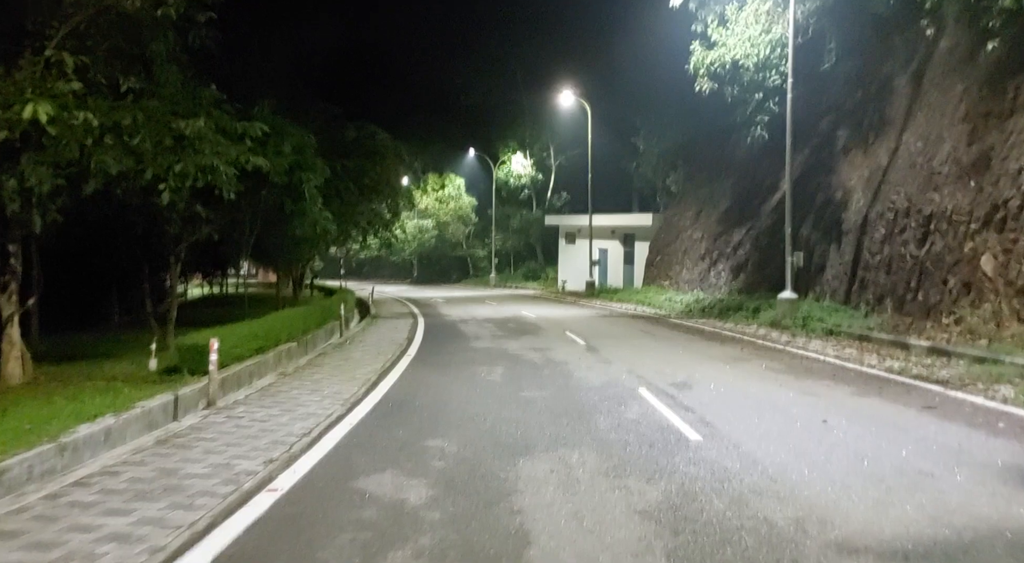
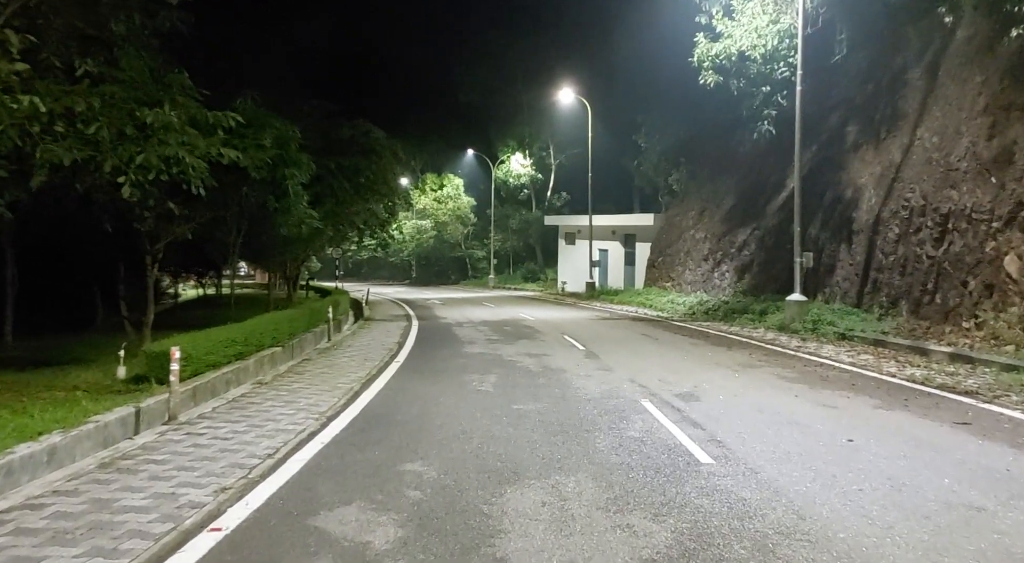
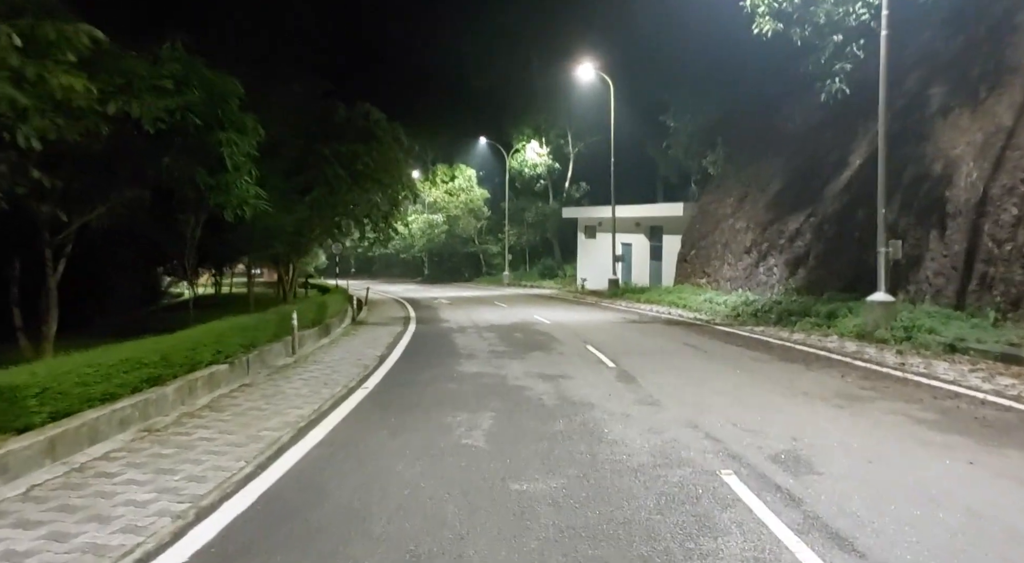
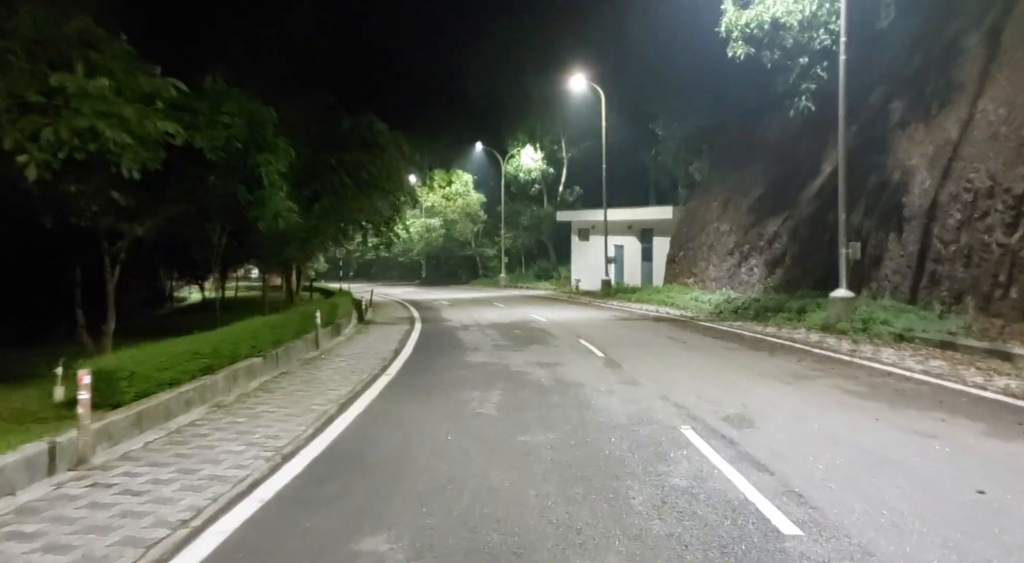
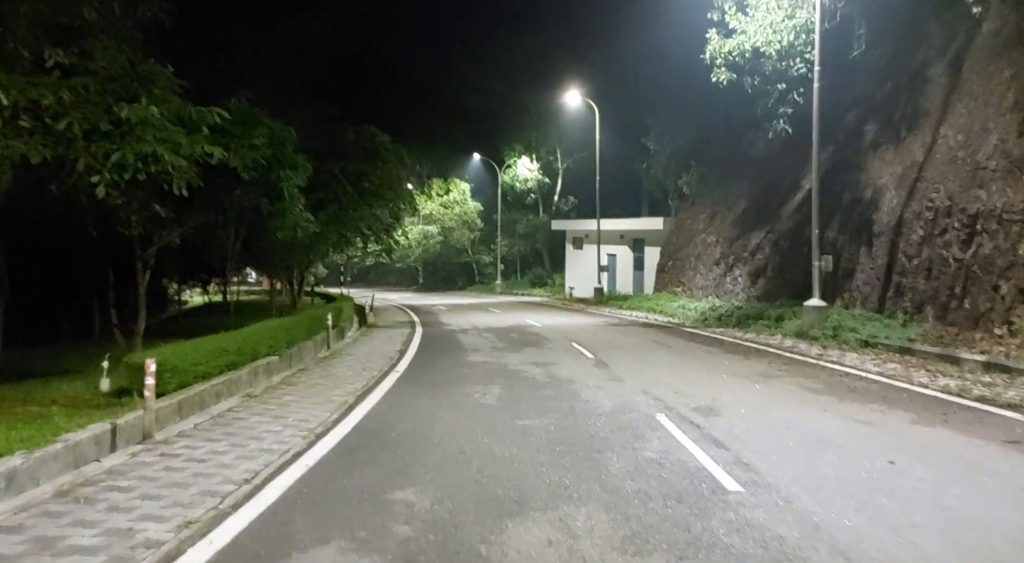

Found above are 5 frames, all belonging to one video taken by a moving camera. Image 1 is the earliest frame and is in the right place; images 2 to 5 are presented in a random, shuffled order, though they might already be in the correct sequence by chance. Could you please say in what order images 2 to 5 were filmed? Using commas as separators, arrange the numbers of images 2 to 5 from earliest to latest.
2, 5, 4, 3
